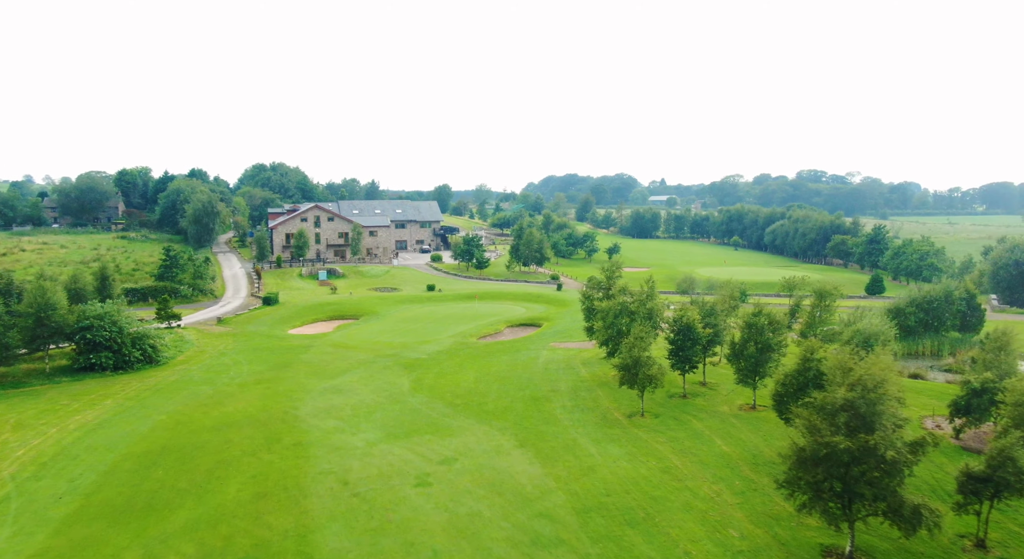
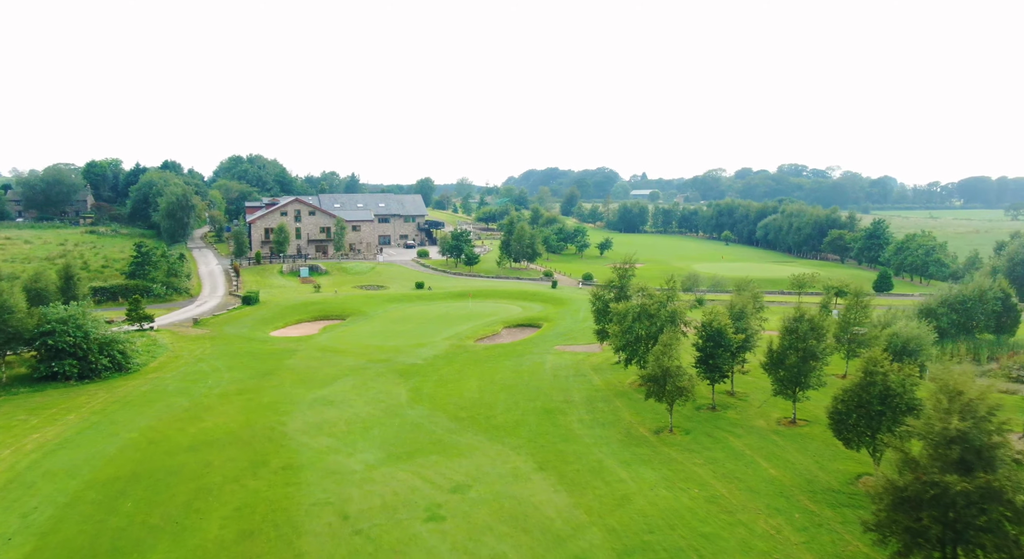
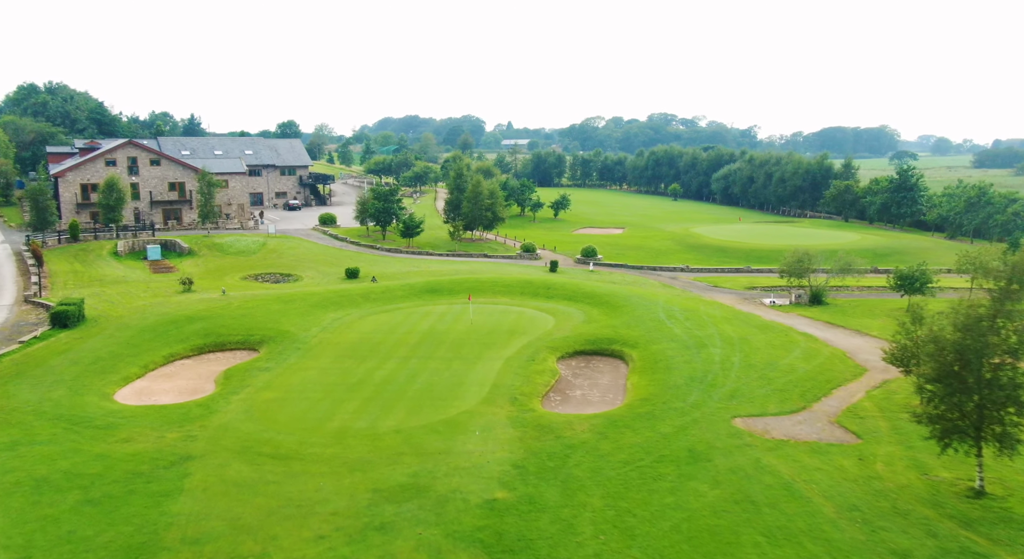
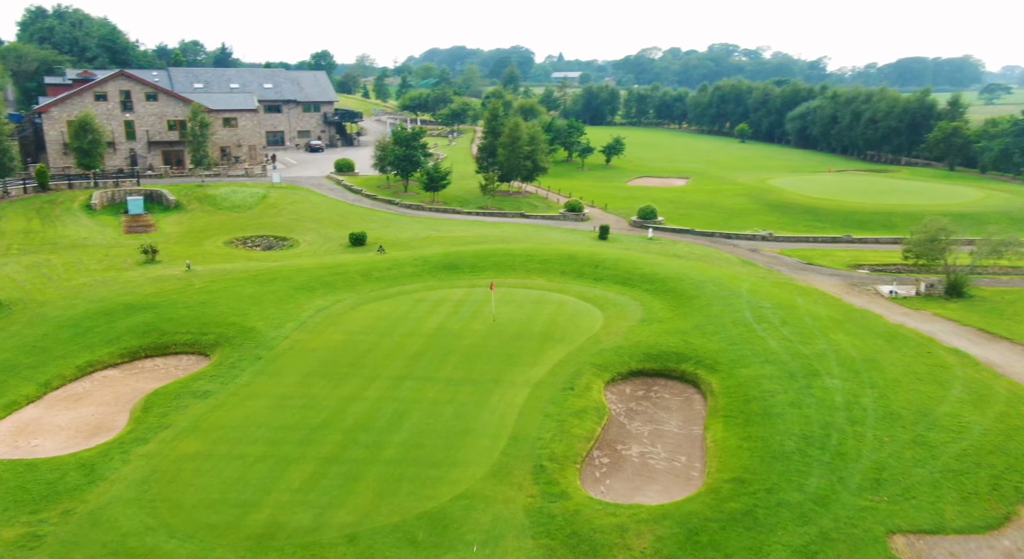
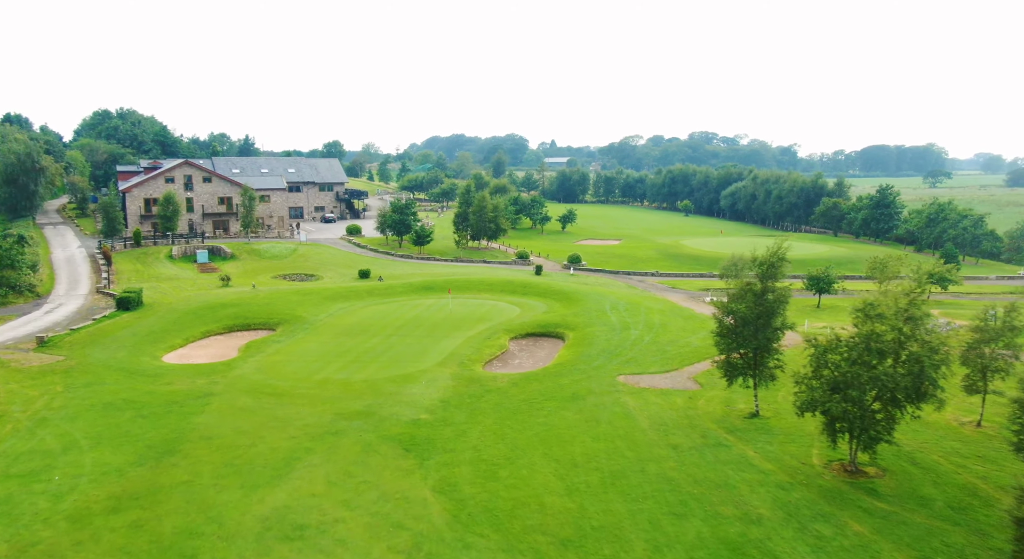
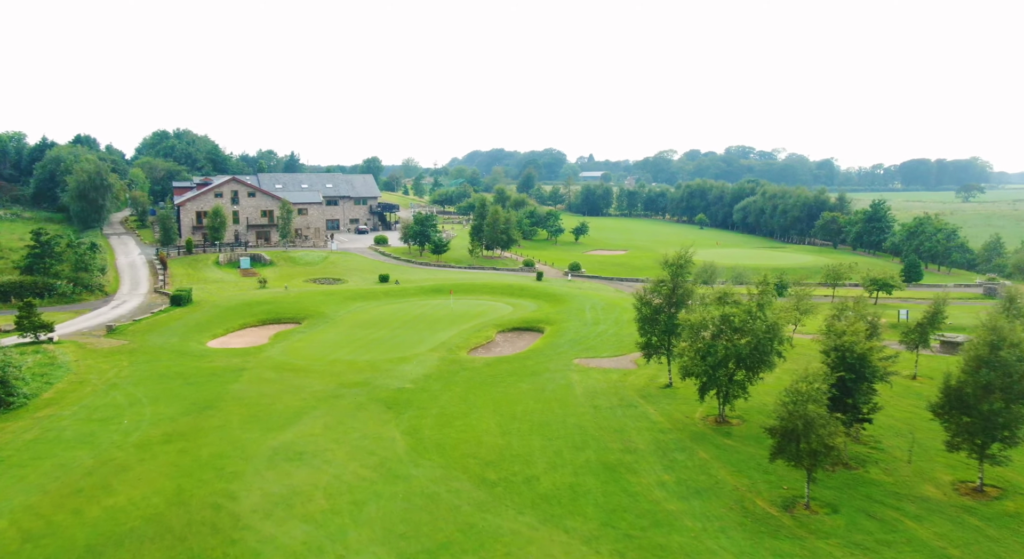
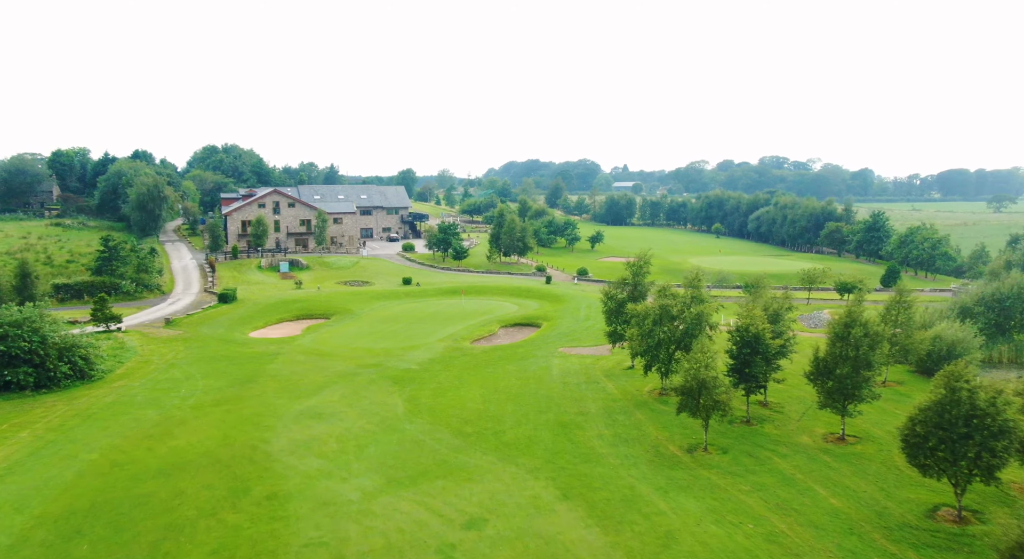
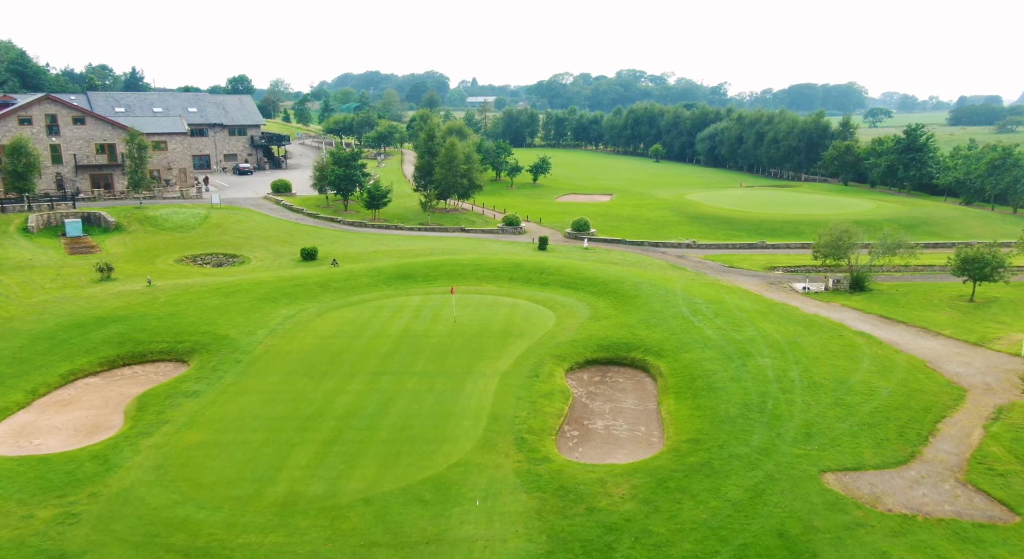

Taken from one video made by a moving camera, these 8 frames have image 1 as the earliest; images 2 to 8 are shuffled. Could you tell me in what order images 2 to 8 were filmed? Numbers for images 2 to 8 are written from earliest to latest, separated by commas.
2, 7, 6, 5, 3, 8, 4
